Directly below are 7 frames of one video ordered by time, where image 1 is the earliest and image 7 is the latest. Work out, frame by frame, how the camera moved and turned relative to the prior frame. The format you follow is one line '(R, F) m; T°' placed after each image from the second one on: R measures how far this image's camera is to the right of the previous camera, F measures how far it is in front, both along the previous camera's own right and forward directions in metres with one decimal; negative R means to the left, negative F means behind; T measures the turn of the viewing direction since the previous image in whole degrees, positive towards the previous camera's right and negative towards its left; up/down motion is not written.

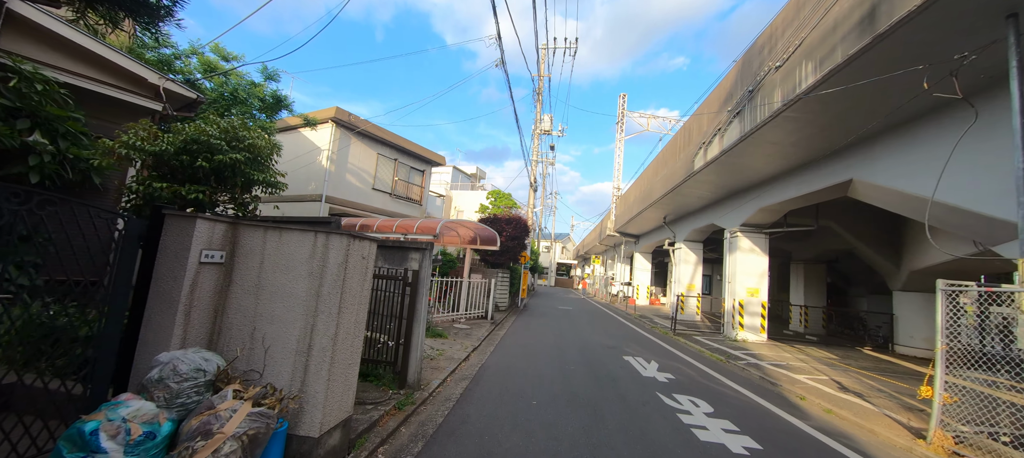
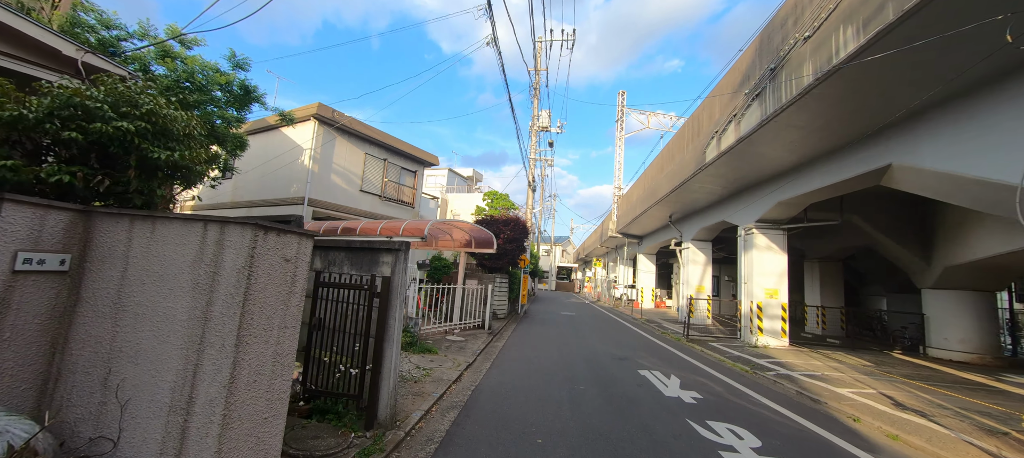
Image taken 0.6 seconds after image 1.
(0.0, +1.0) m; 0°
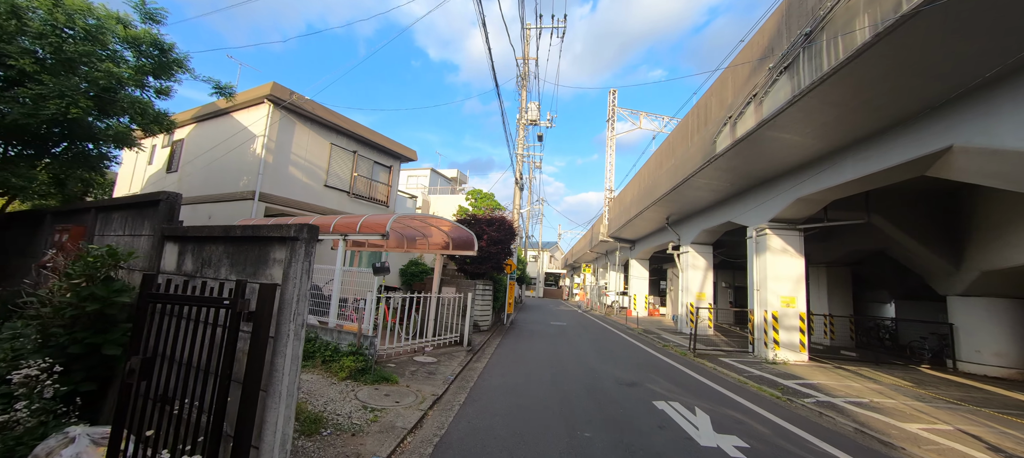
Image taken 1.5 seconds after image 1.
(+0.1, +1.6) m; +2°
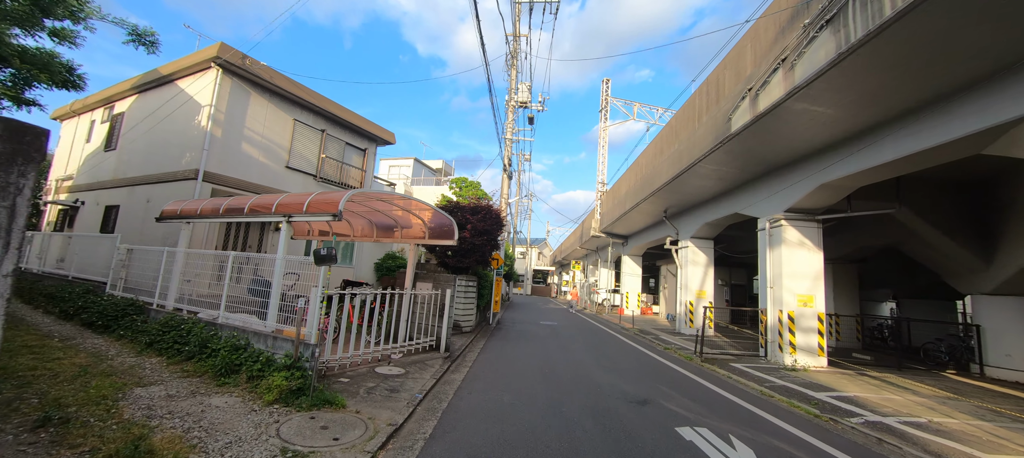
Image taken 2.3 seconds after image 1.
(0.0, +1.4) m; +2°
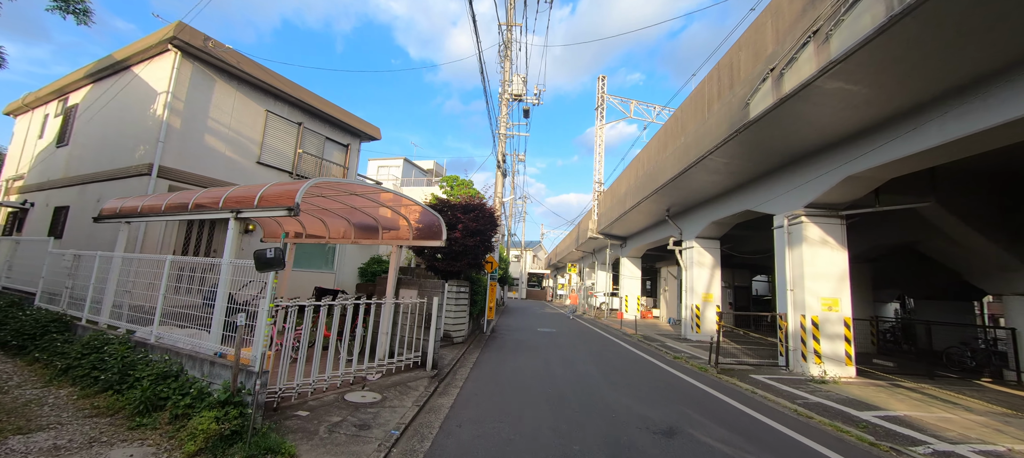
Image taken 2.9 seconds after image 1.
(0.0, +1.0) m; +1°
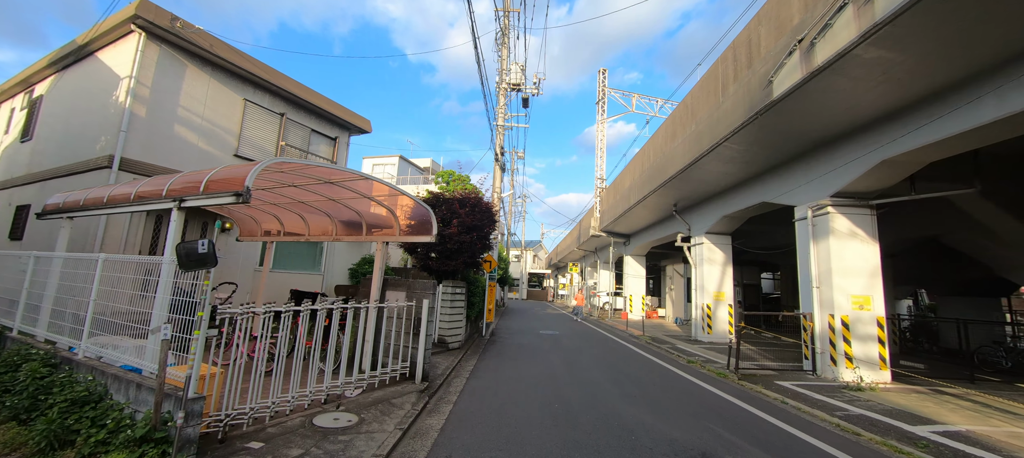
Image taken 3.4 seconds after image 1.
(0.0, +0.8) m; 0°
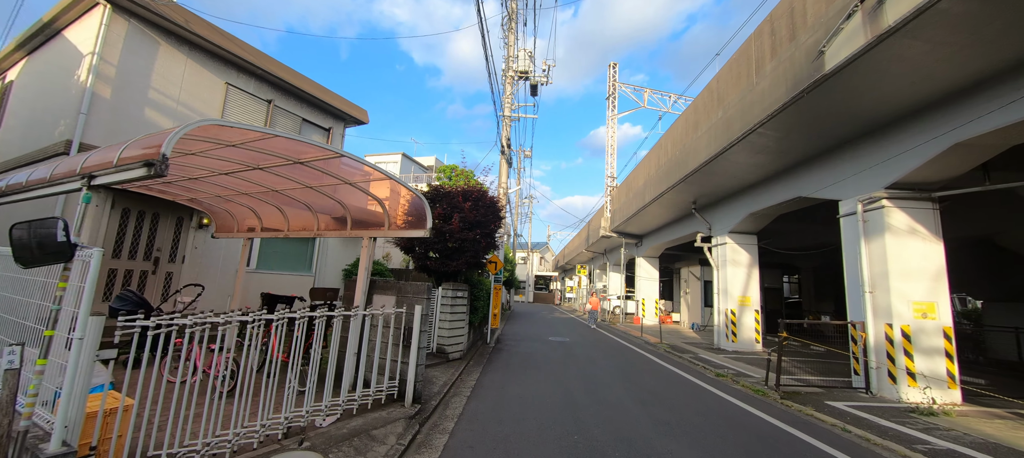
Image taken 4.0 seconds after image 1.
(0.0, +1.0) m; -1°
